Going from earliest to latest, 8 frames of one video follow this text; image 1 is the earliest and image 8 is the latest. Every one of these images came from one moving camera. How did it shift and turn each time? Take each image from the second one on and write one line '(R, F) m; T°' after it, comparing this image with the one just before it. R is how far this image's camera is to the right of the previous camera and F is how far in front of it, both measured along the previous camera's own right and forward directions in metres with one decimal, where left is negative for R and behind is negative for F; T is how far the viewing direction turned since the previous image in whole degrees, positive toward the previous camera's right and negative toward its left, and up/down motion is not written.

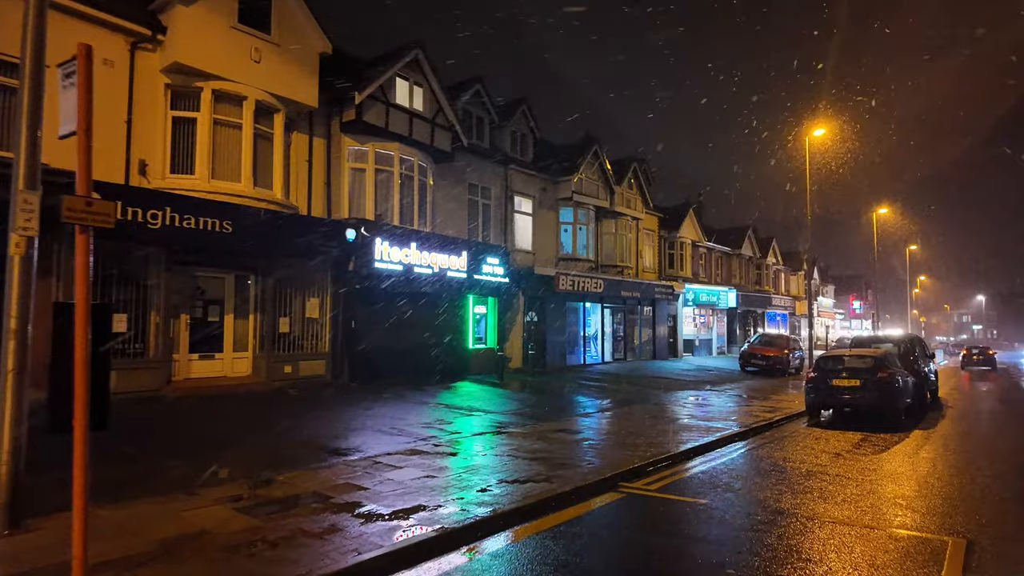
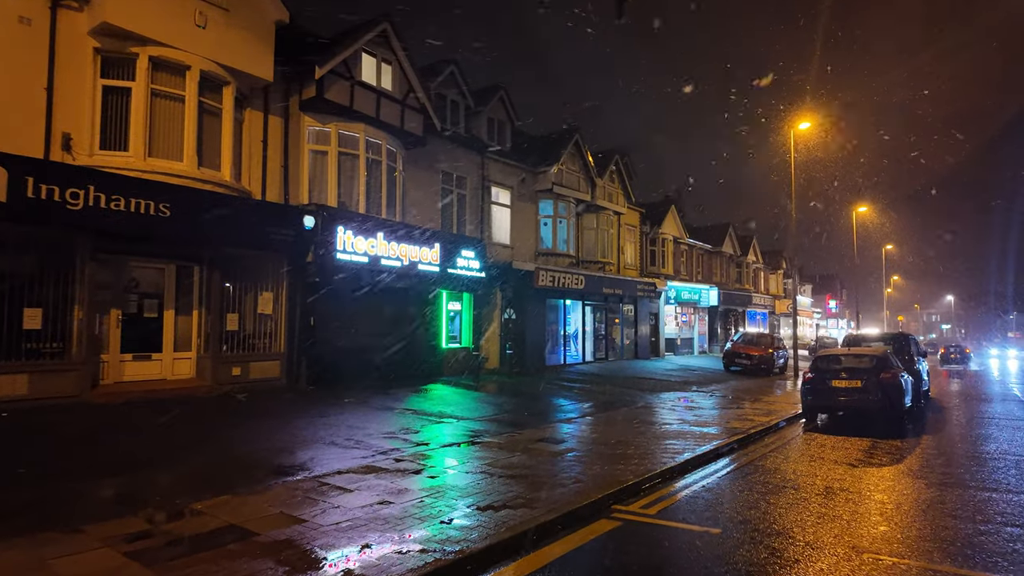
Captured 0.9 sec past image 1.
(+0.1, +1.2) m; +2°
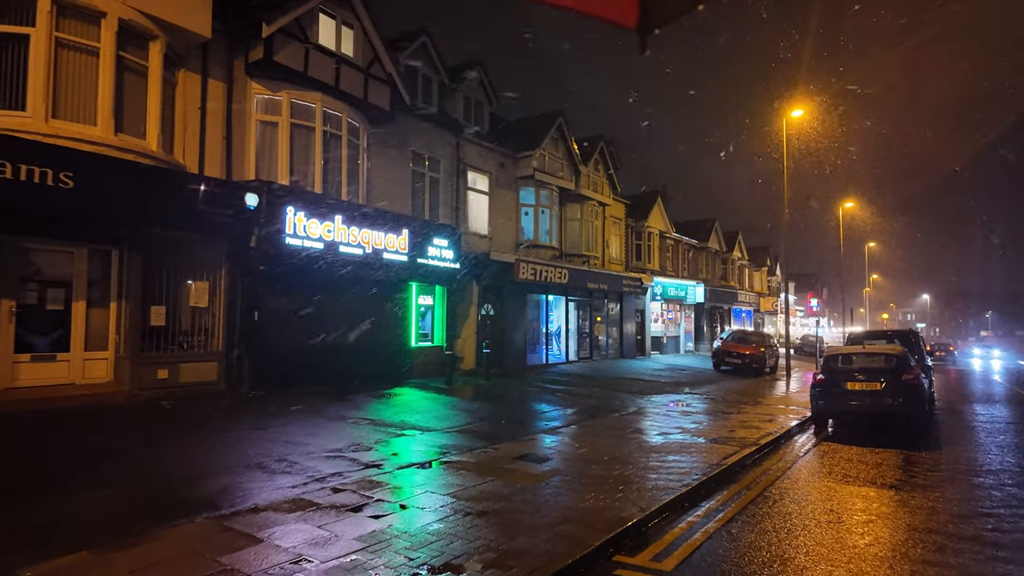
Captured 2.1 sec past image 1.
(+0.1, +1.7) m; +2°
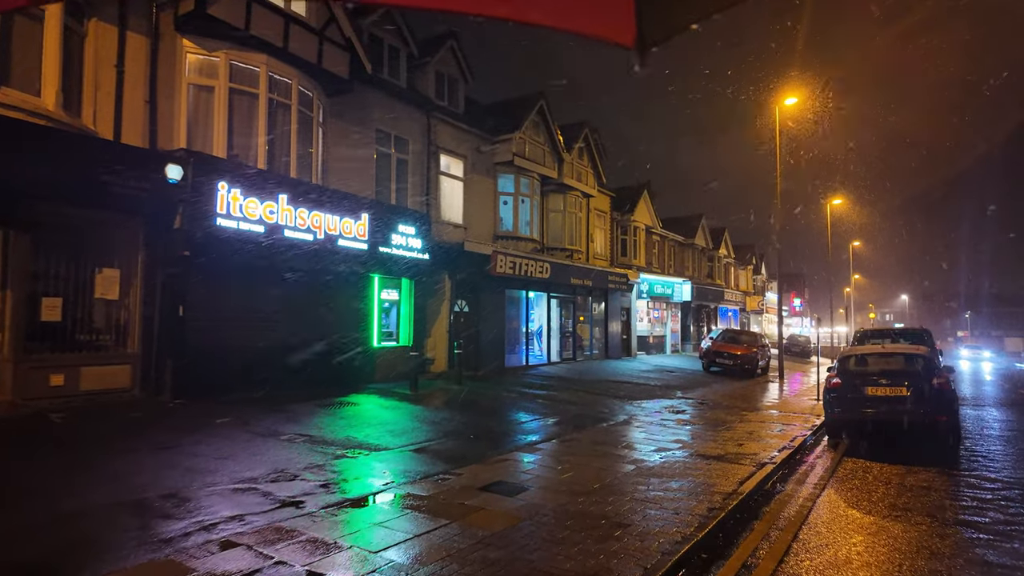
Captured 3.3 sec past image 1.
(+0.2, +1.6) m; +2°
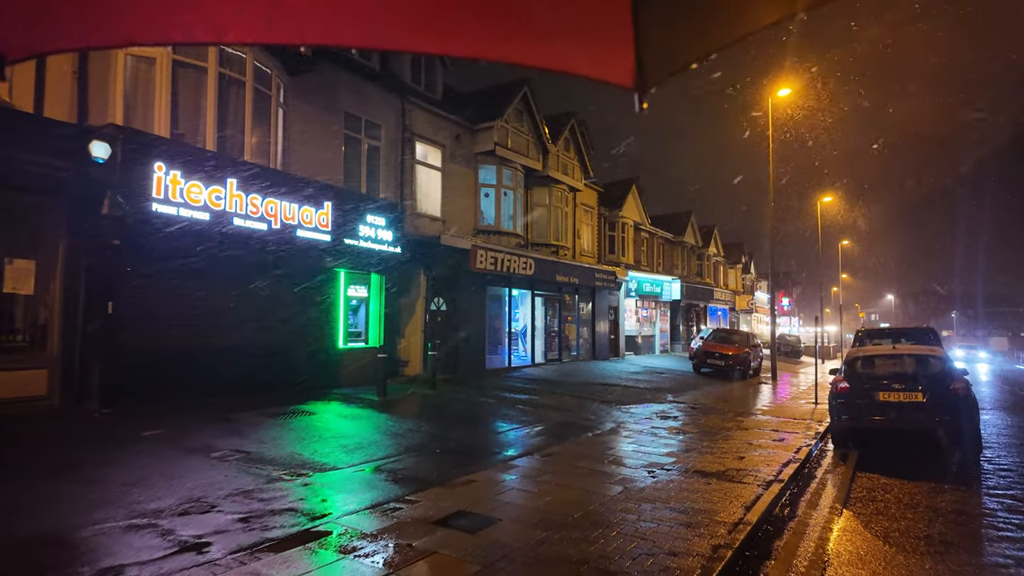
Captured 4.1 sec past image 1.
(+0.2, +1.1) m; +1°
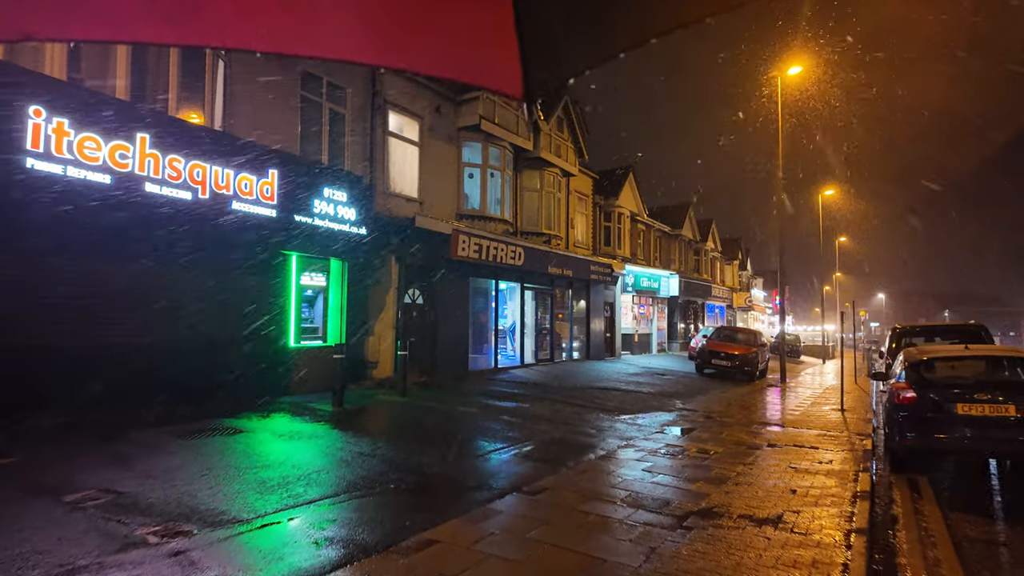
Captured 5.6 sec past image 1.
(+0.1, +2.0) m; +1°
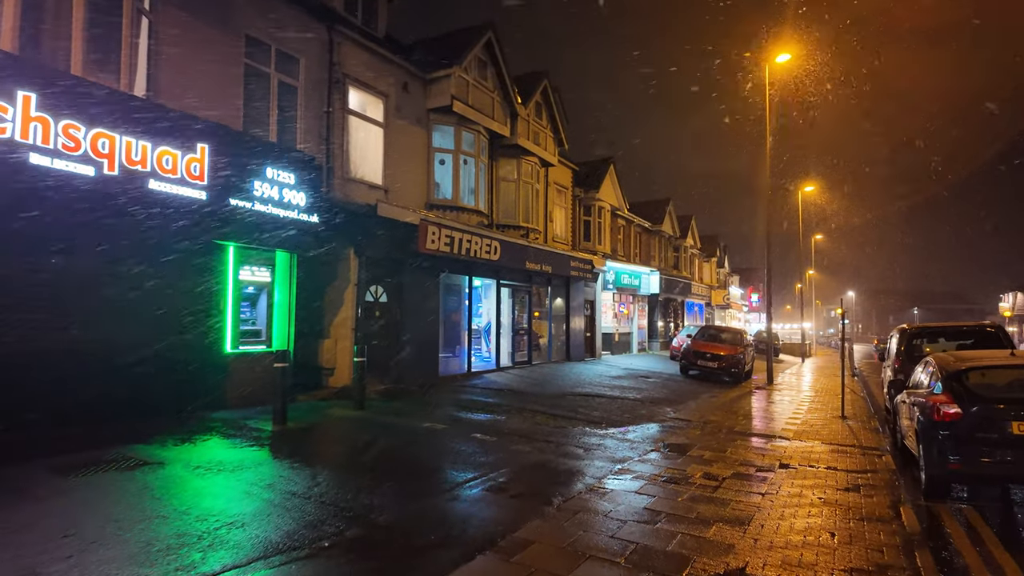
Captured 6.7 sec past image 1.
(0.0, +1.3) m; +2°
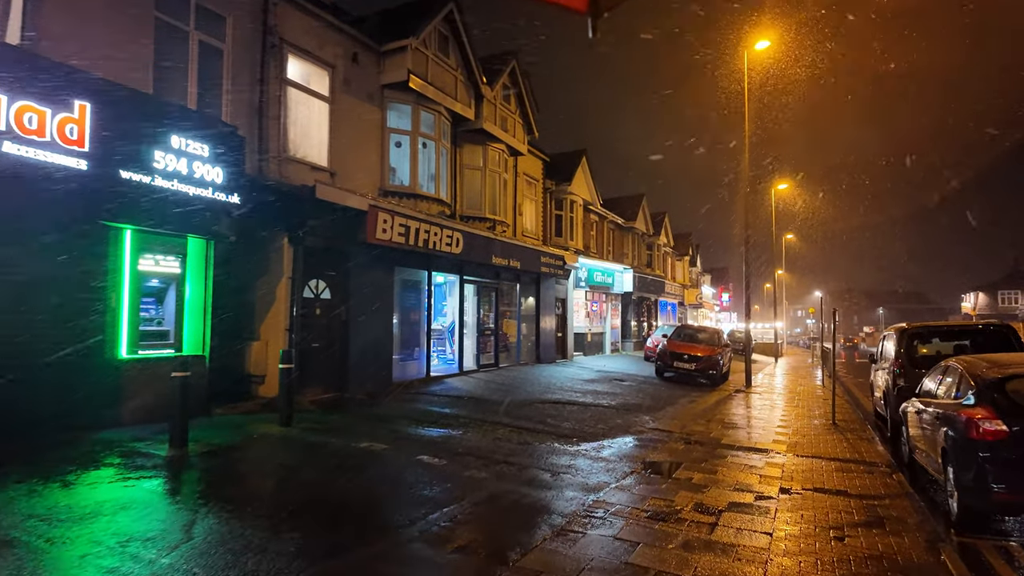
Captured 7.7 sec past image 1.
(+0.2, +1.4) m; +3°
